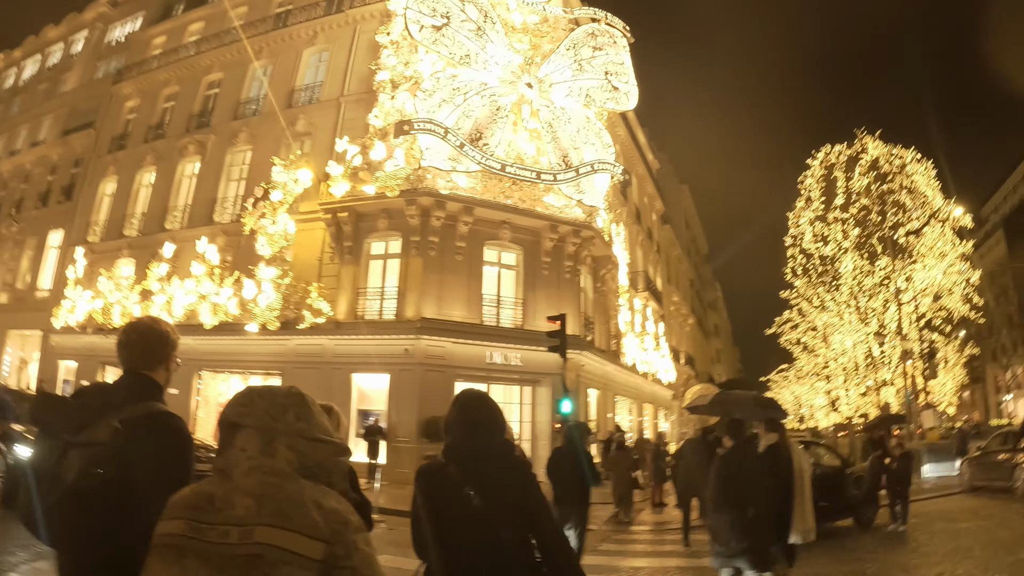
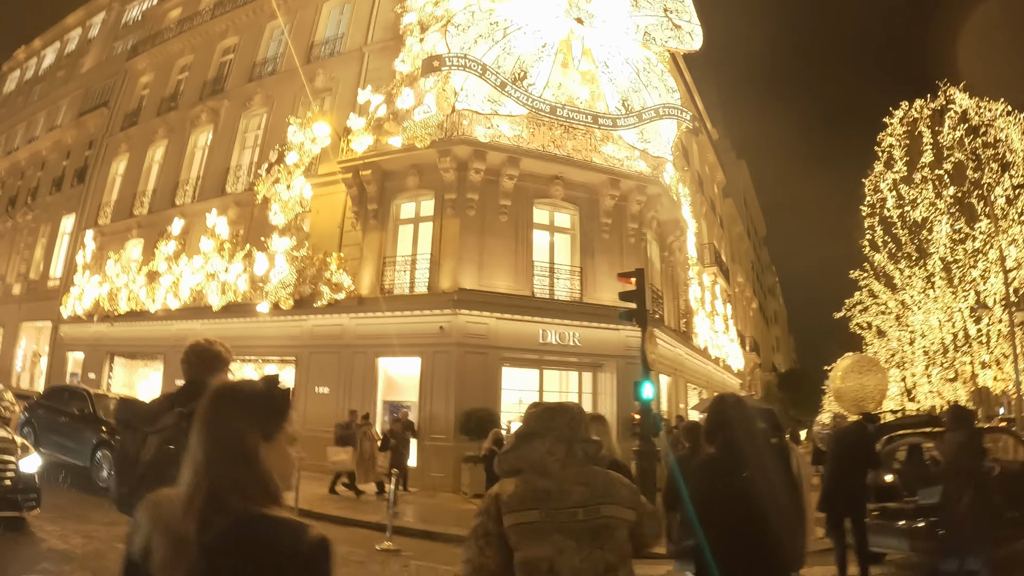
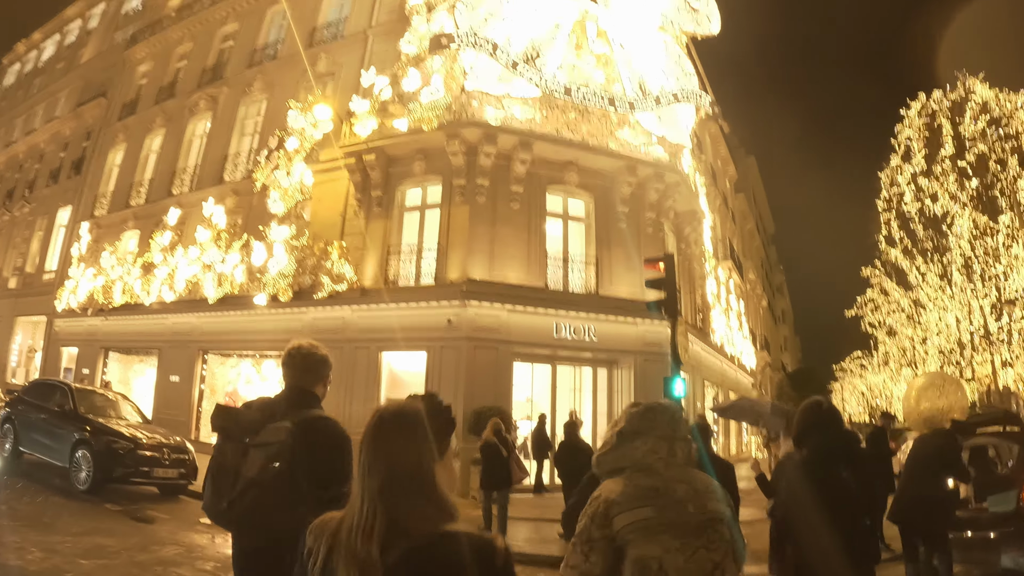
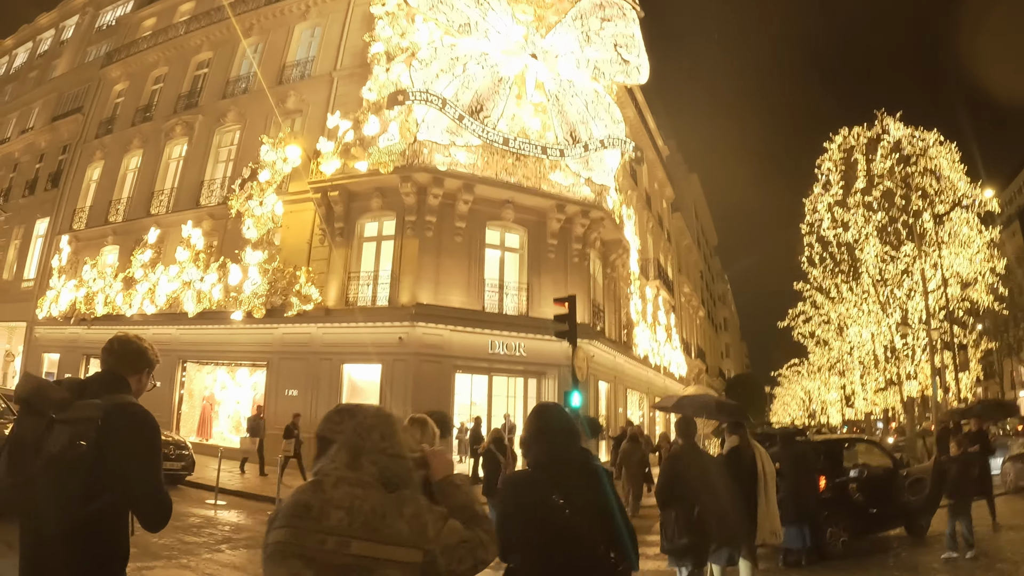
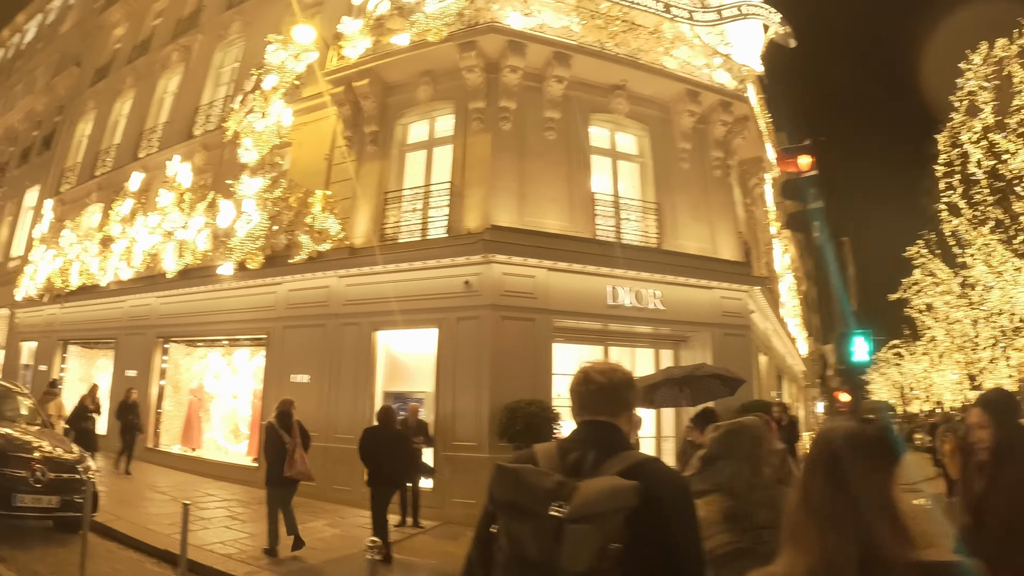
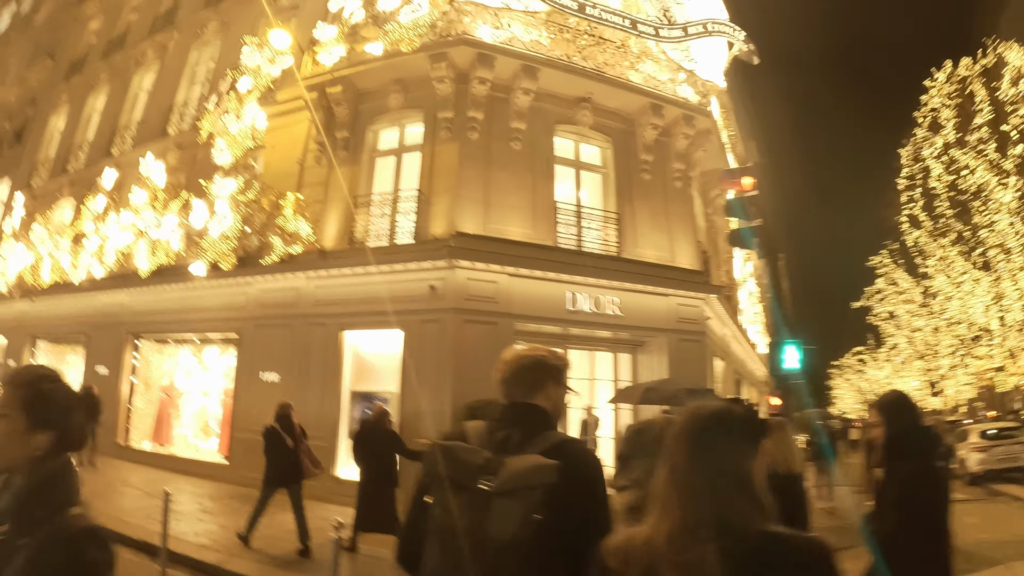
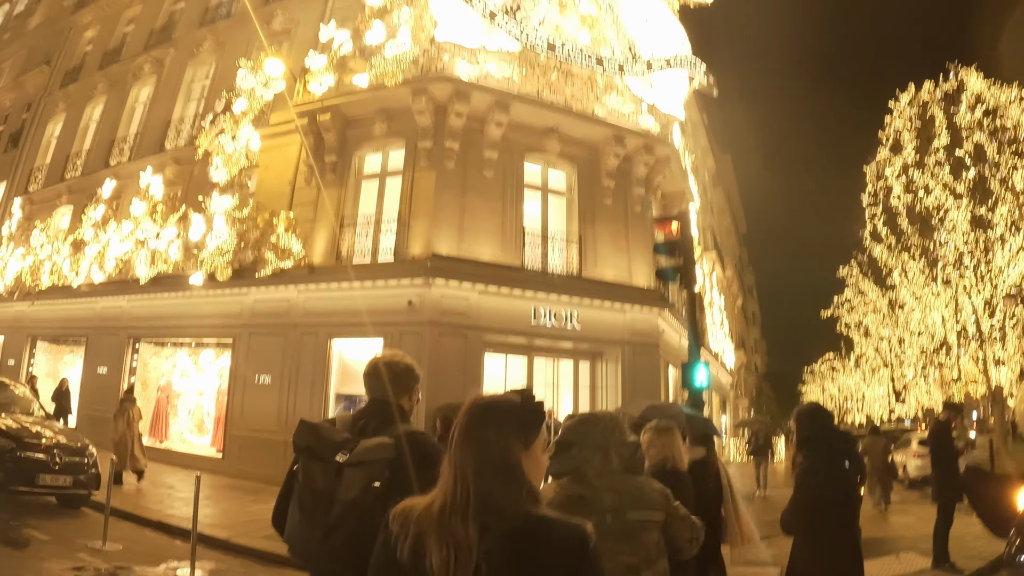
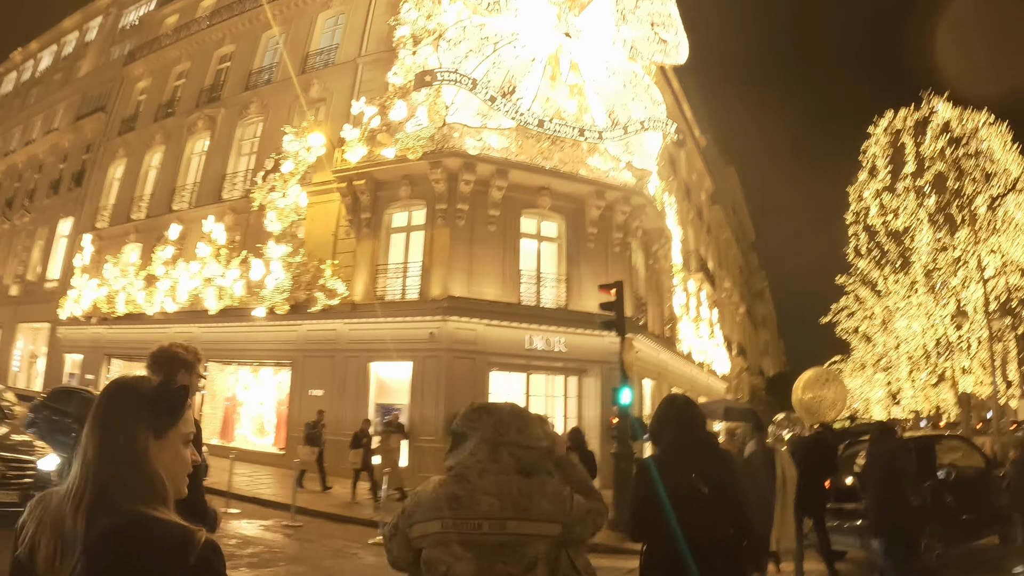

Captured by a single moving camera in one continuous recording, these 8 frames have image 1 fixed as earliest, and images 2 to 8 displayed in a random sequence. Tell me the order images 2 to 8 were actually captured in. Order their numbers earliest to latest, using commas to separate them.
4, 8, 2, 3, 7, 6, 5
